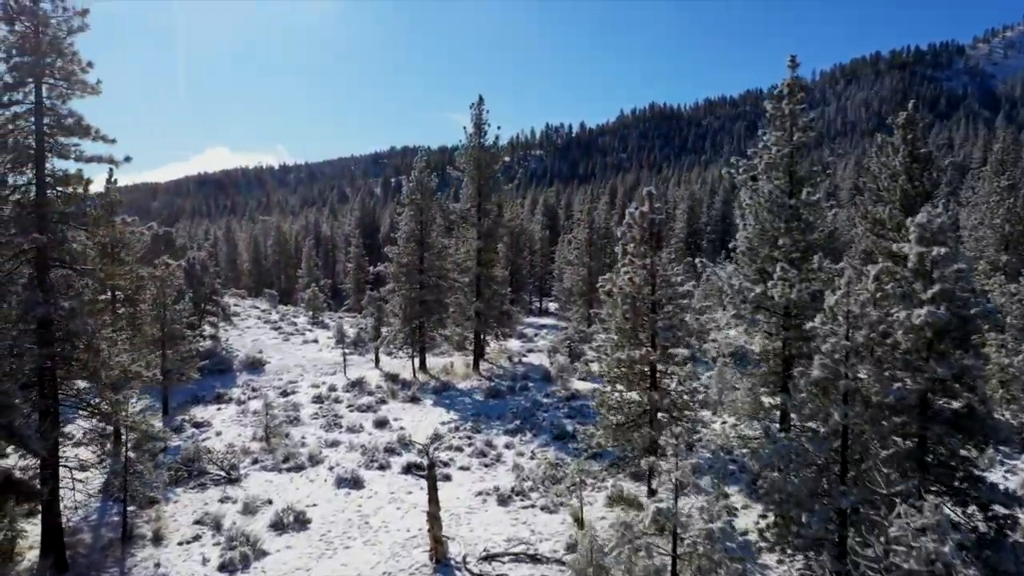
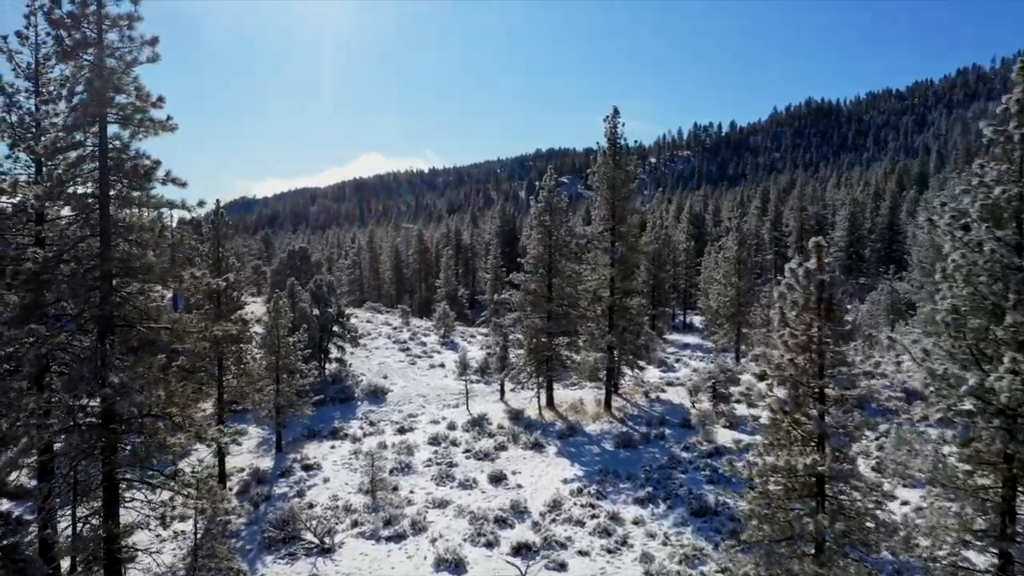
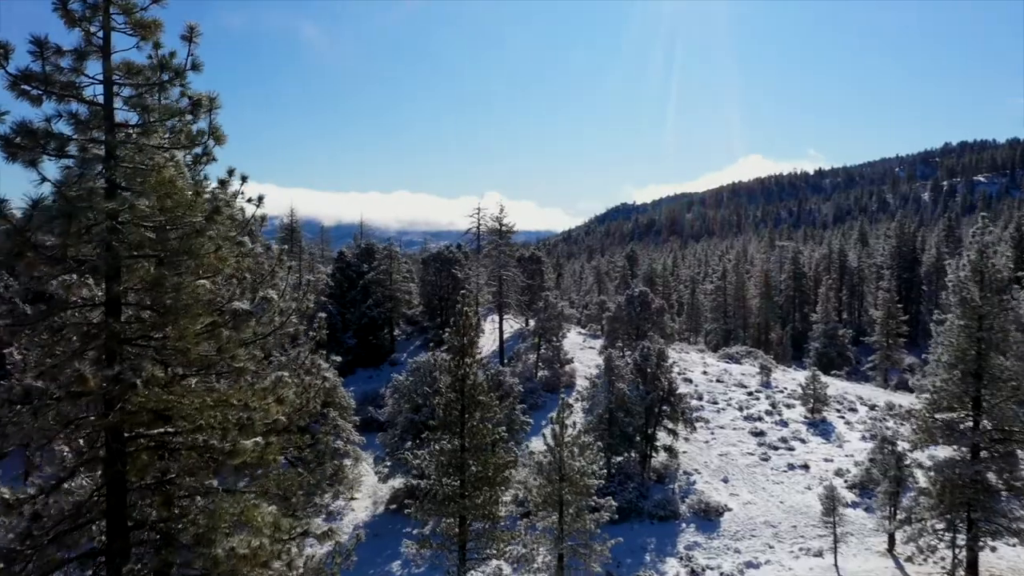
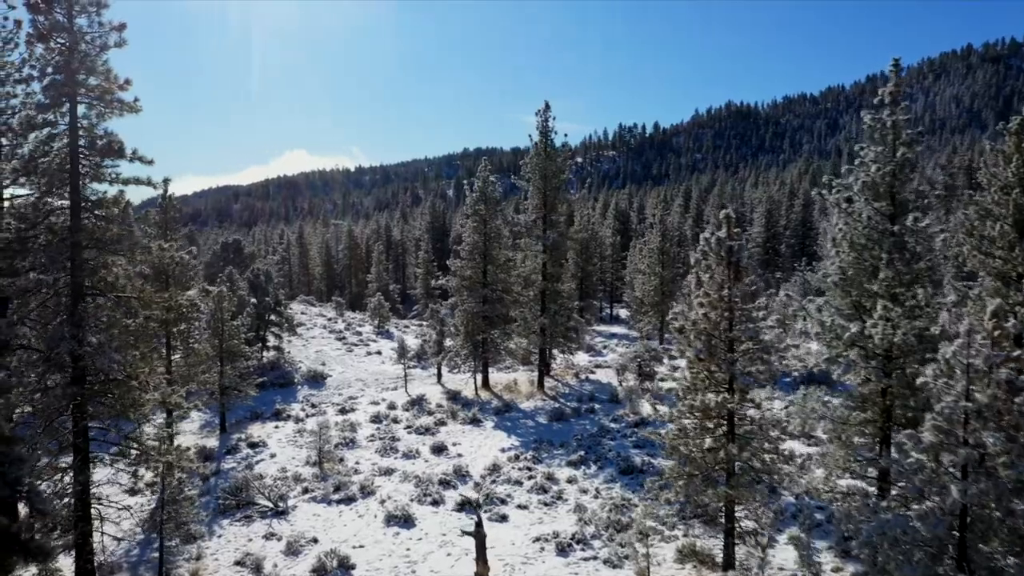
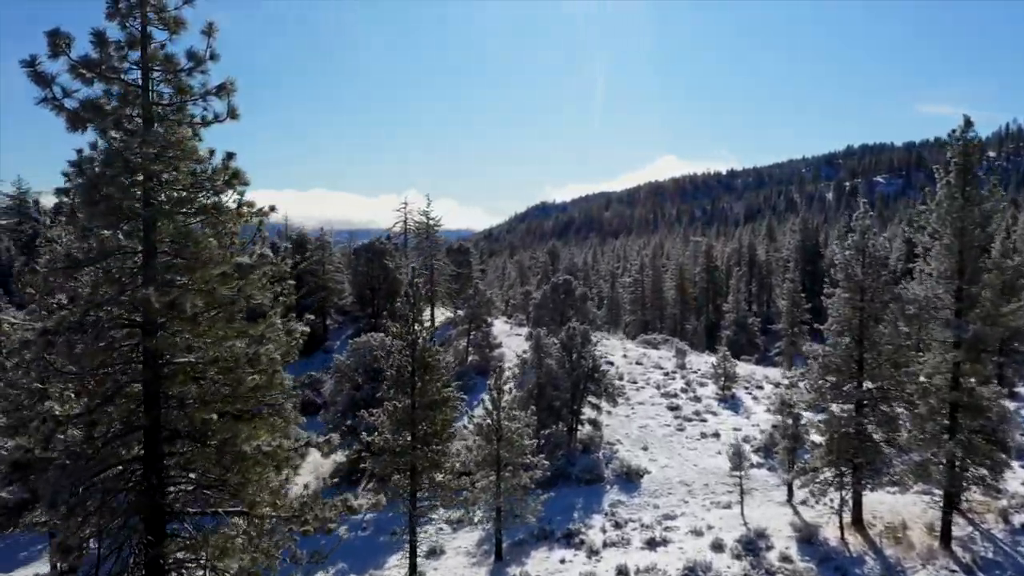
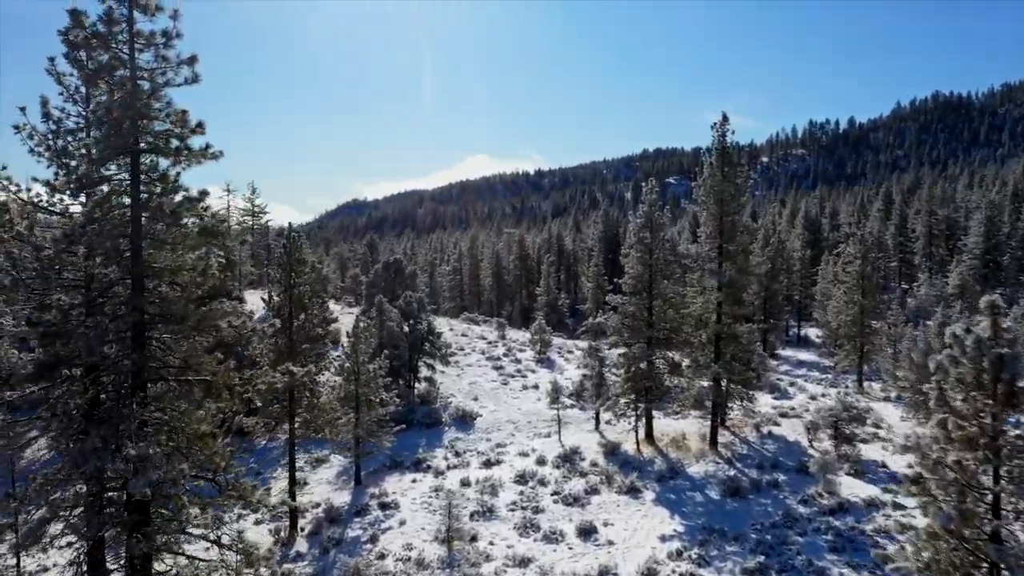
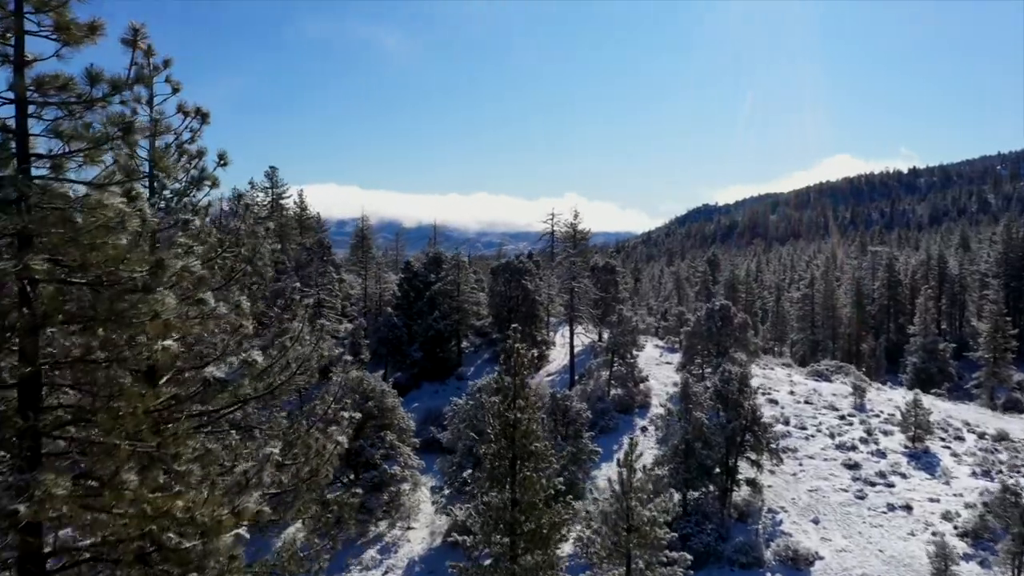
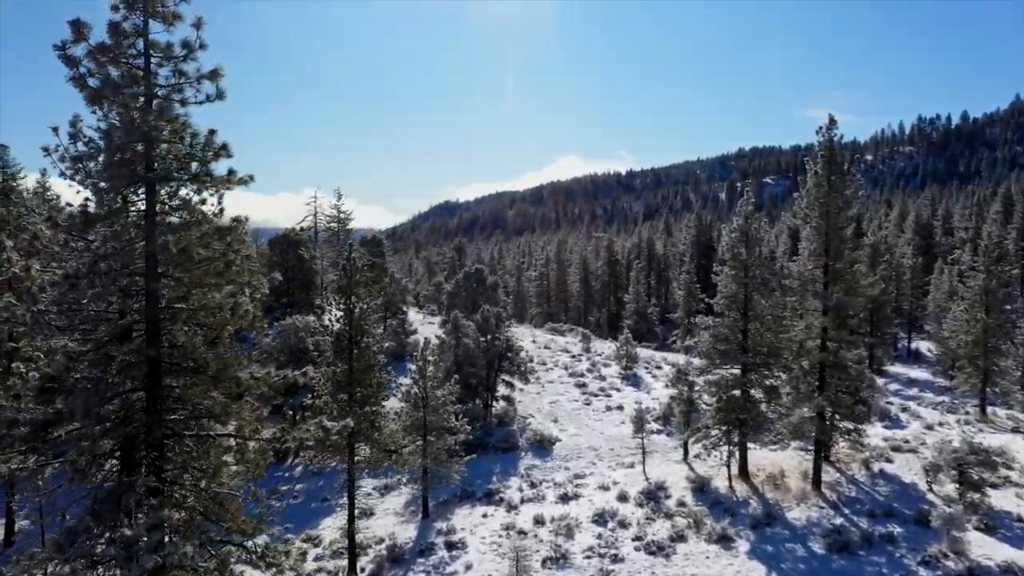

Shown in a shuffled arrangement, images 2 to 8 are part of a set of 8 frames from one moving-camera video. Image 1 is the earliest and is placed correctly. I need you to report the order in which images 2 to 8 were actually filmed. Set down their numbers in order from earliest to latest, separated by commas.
4, 2, 6, 8, 5, 3, 7
